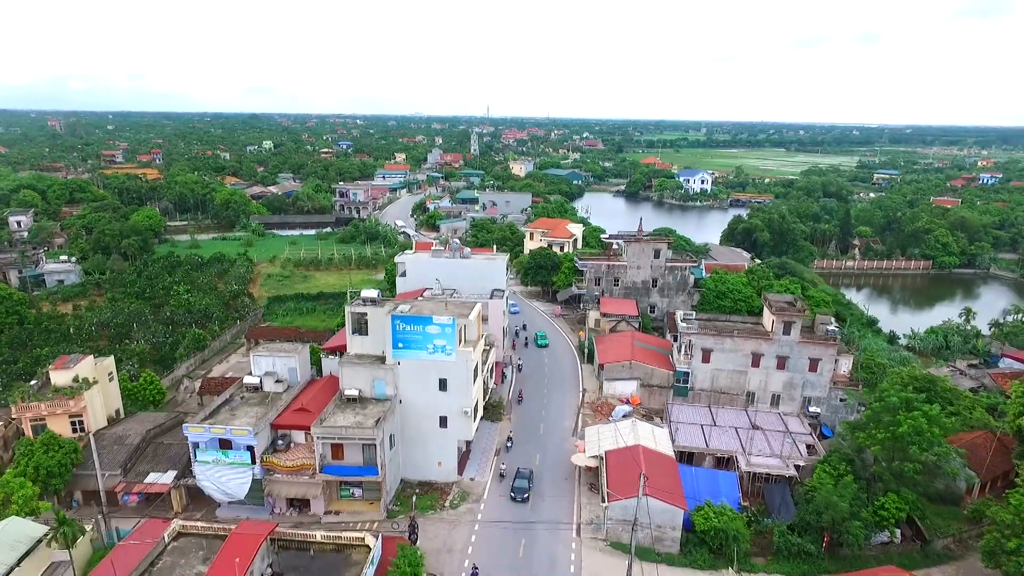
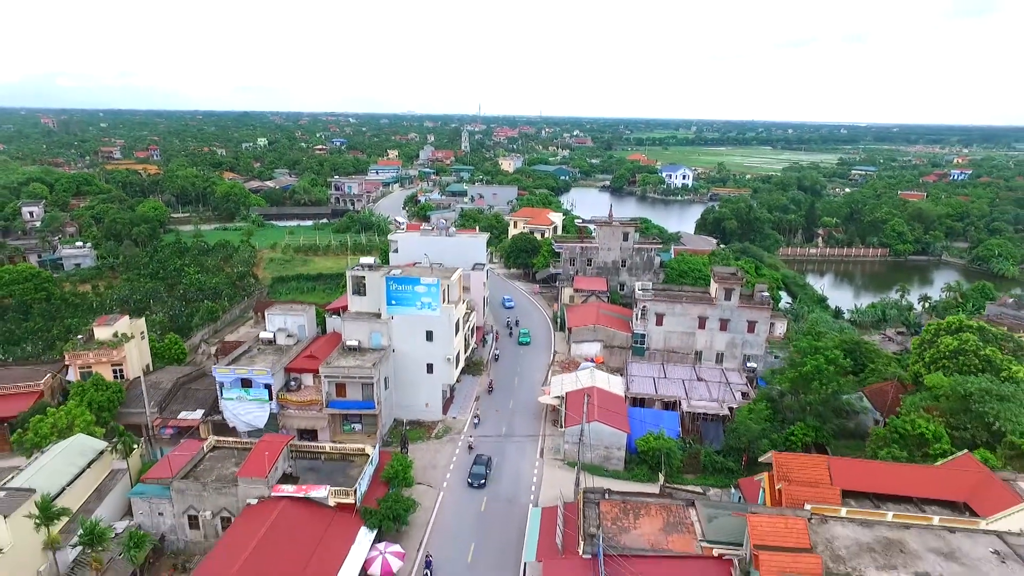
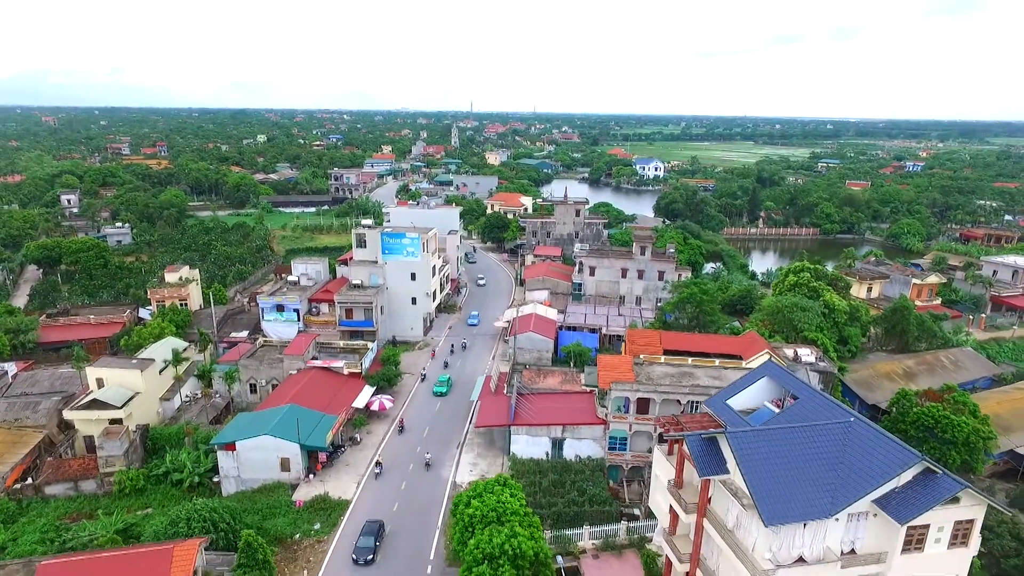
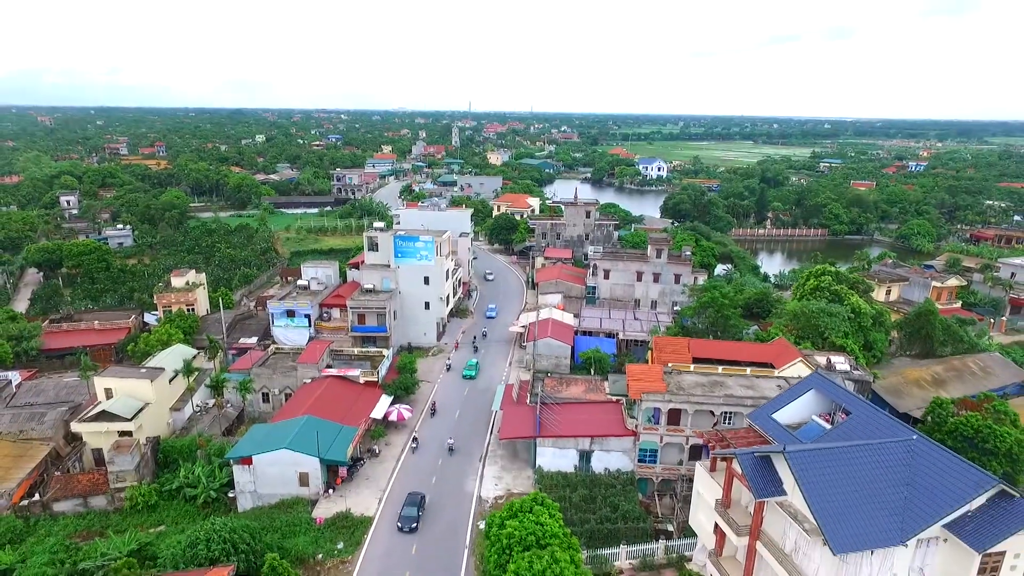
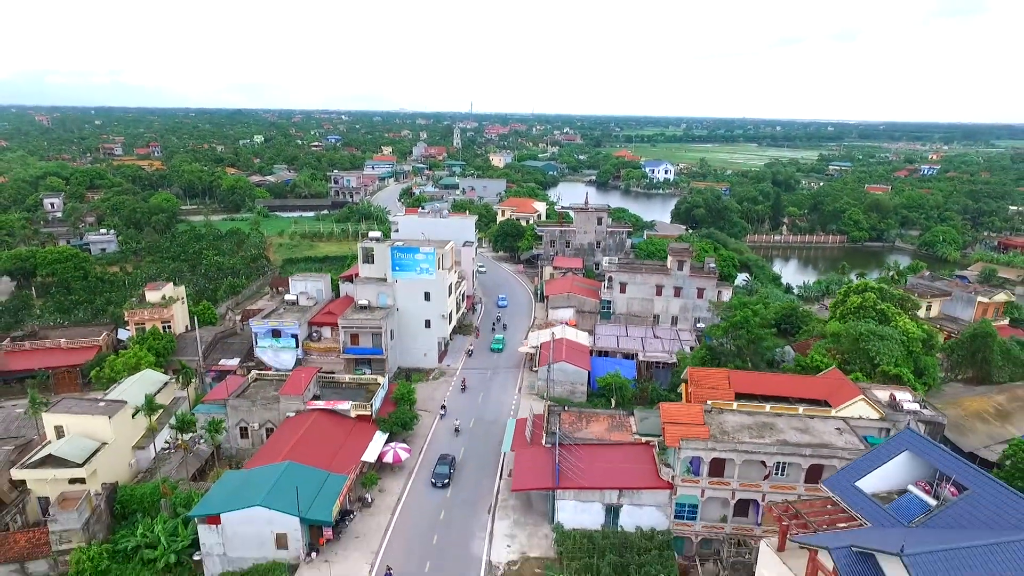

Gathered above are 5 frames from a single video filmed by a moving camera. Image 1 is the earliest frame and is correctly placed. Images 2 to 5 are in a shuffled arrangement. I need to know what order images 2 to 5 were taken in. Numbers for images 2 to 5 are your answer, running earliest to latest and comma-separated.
2, 5, 4, 3
